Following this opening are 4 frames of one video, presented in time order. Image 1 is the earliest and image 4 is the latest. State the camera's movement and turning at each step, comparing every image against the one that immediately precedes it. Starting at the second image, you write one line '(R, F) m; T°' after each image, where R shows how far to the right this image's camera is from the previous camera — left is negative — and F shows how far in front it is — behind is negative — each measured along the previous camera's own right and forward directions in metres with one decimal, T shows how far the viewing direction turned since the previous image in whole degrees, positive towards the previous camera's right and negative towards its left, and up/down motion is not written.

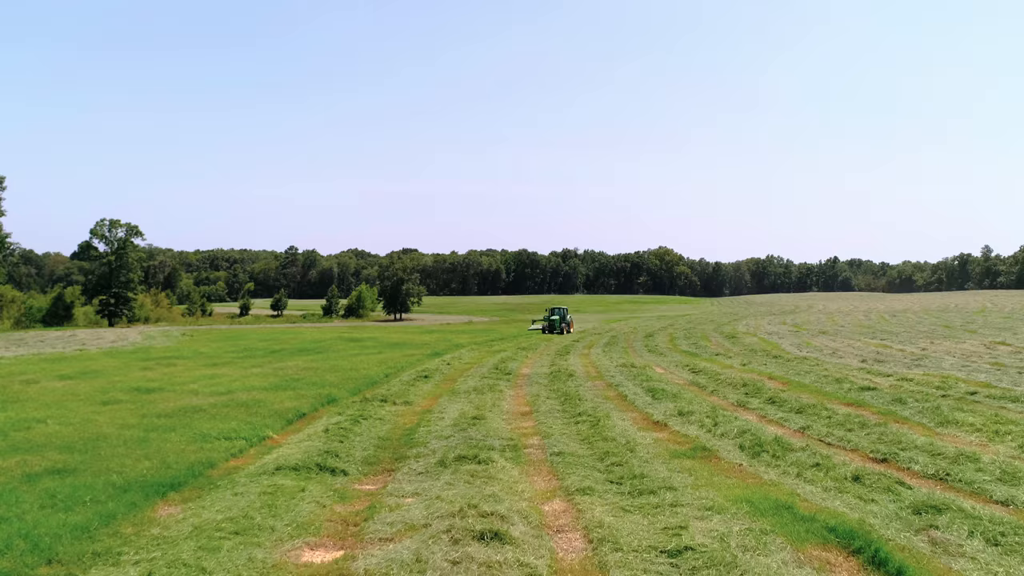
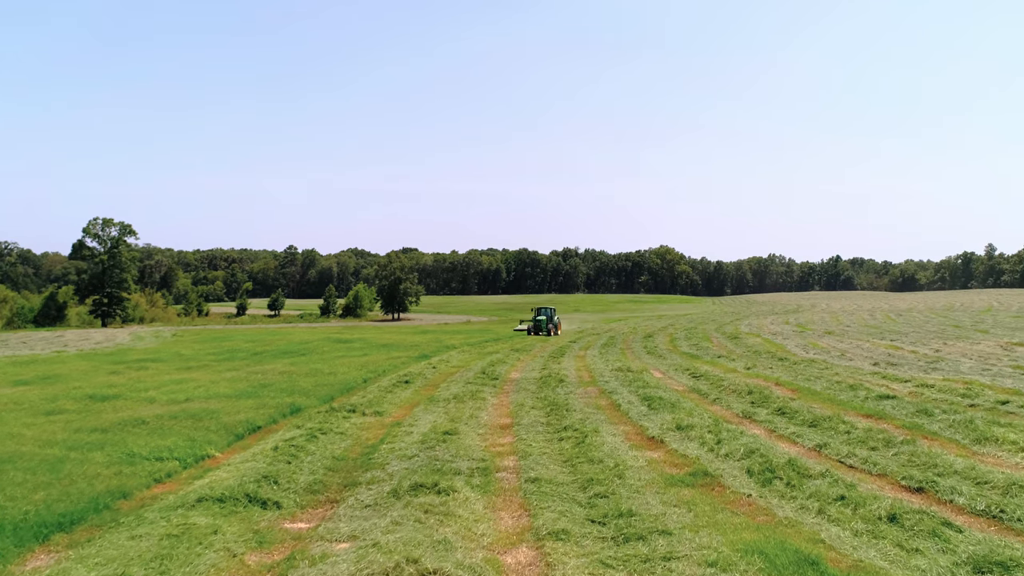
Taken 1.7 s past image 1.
(+0.5, +1.4) m; 0°
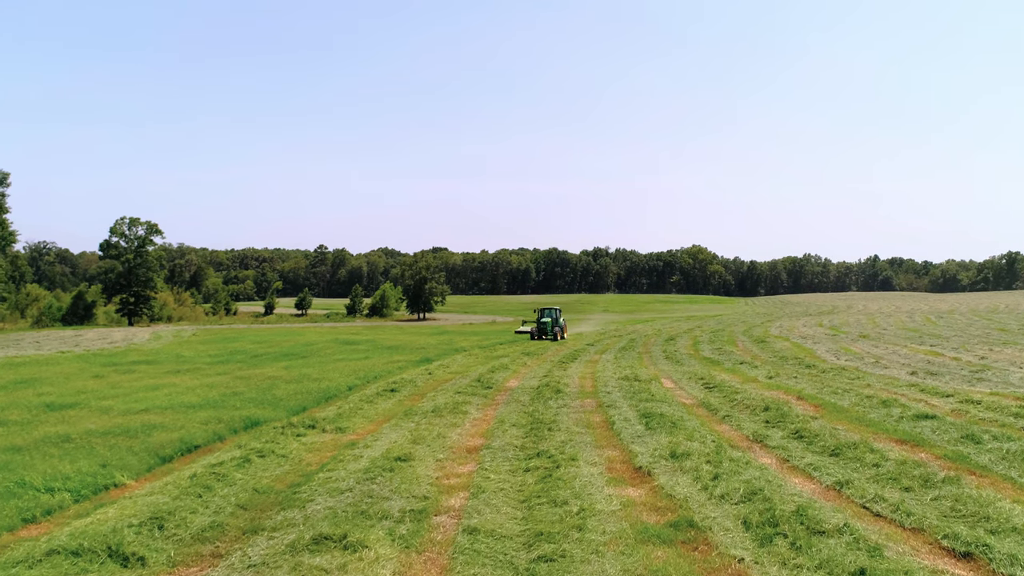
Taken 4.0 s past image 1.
(+1.1, +1.6) m; -3°
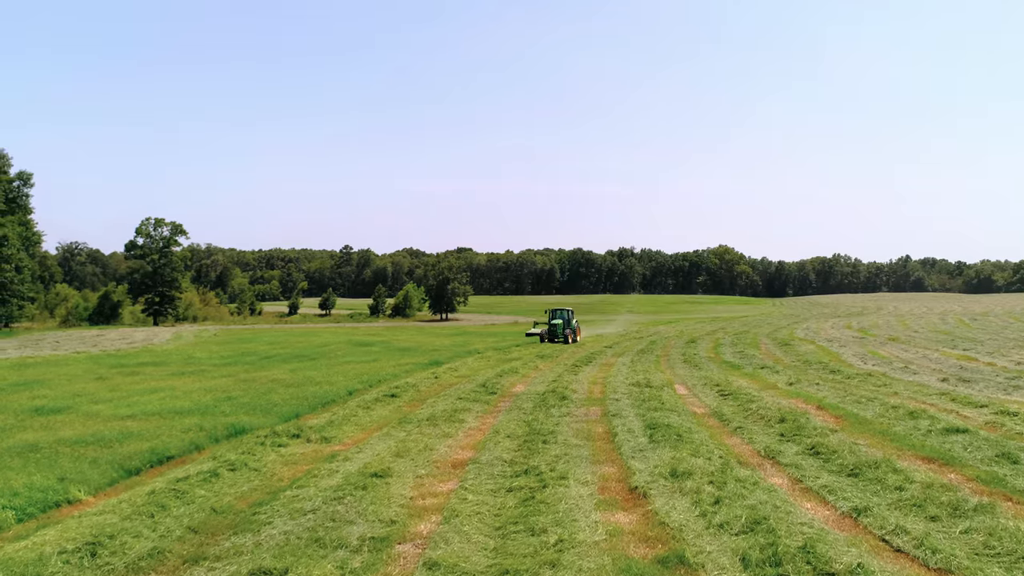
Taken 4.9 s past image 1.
(+0.6, +0.7) m; -2°
